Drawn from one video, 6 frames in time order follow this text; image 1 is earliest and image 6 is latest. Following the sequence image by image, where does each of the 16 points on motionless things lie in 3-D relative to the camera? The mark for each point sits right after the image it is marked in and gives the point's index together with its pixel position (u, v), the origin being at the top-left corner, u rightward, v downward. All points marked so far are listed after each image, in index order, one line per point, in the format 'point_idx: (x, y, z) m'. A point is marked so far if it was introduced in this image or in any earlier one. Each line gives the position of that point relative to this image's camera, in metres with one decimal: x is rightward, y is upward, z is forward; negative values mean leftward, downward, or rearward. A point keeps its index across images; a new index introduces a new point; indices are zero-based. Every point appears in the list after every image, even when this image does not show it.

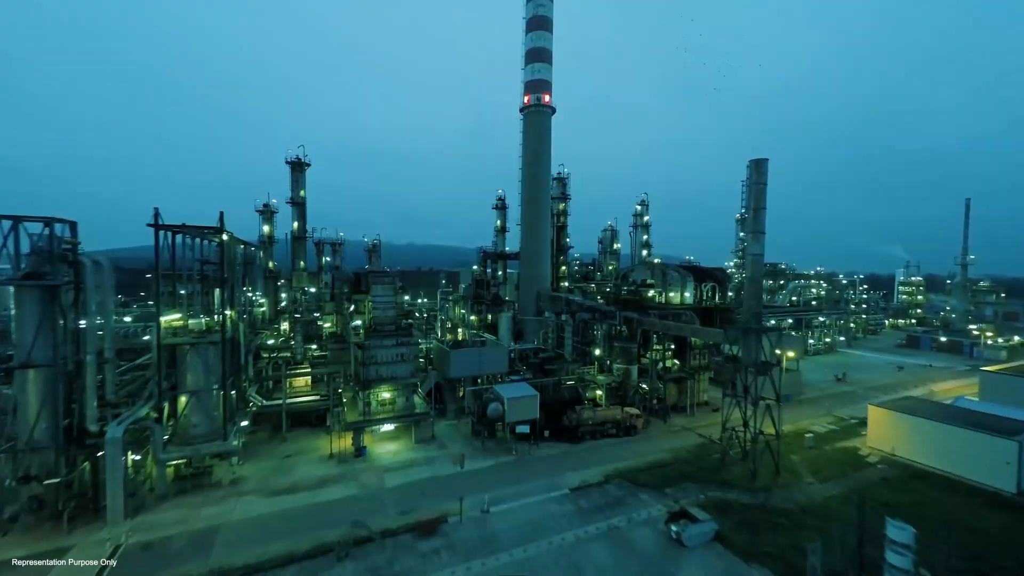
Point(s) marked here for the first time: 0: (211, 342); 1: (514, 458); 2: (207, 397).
0: (-10.3, -1.8, +14.6) m
1: (+0.1, -6.9, +17.2) m
2: (-10.5, -3.7, +14.7) m
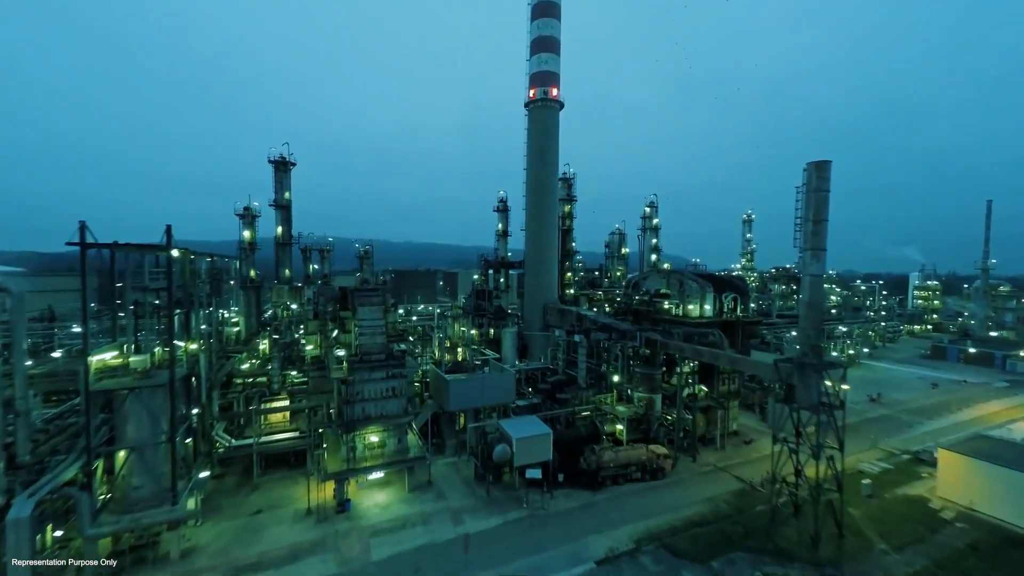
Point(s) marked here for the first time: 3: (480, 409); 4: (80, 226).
0: (-9.9, -2.7, +11.9) m
1: (+0.4, -7.7, +14.5) m
2: (-10.1, -4.6, +12.0) m
3: (-1.4, -5.4, +19.0) m
4: (-11.2, +1.6, +11.1) m
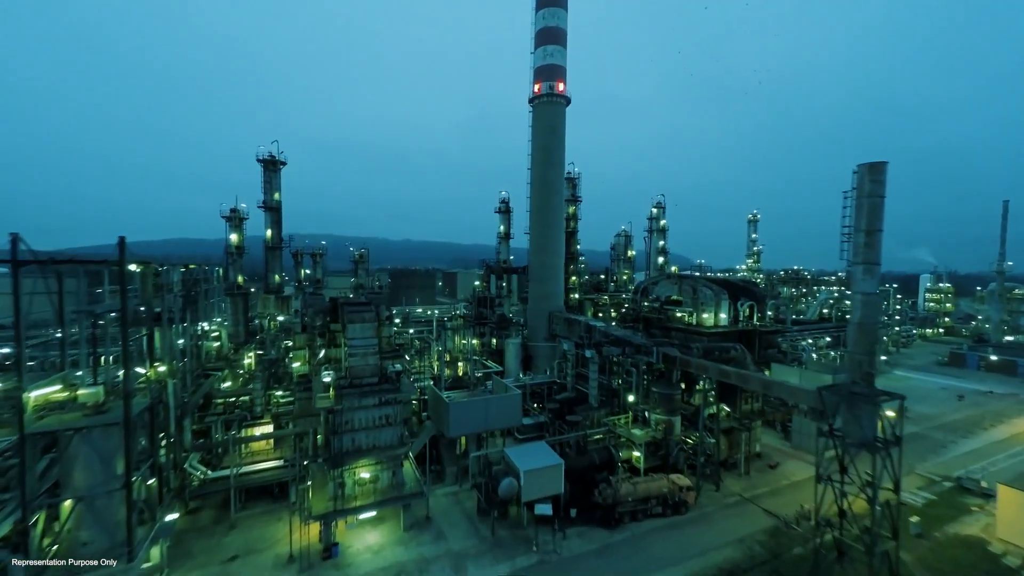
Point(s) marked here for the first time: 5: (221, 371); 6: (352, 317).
0: (-9.7, -3.2, +10.2) m
1: (+0.7, -8.2, +12.9) m
2: (-9.8, -5.1, +10.3) m
3: (-1.2, -5.9, +17.4) m
4: (-11.0, +1.1, +9.4) m
5: (-12.6, -3.6, +18.6) m
6: (-5.5, -1.0, +14.7) m
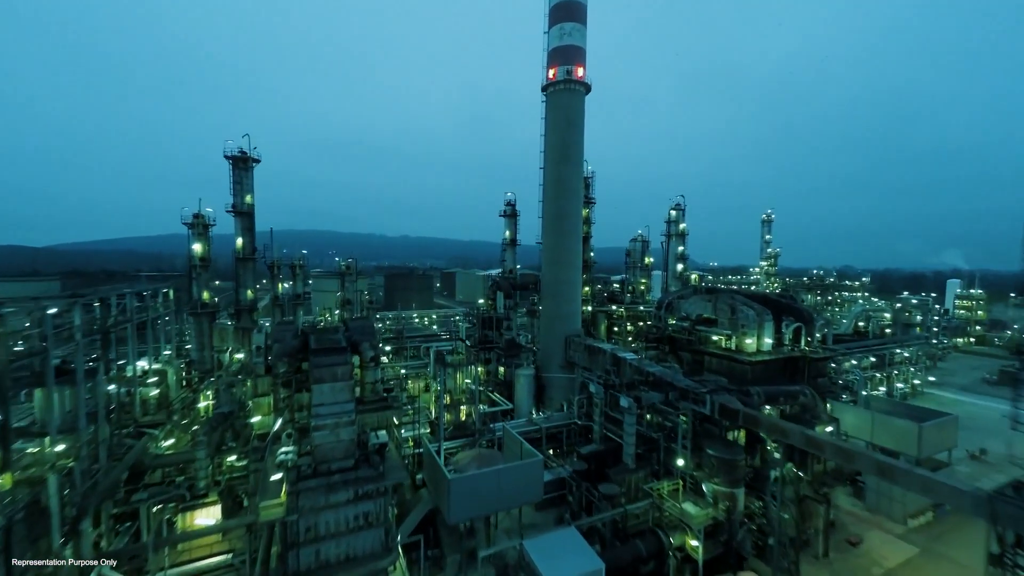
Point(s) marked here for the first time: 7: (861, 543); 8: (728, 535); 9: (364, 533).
0: (-9.0, -4.4, +6.3) m
1: (+1.3, -9.4, +9.1) m
2: (-9.2, -6.3, +6.4) m
3: (-0.6, -7.1, +13.5) m
4: (-10.3, -0.1, +5.4) m
5: (-12.0, -4.7, +14.7) m
6: (-4.8, -2.2, +10.8) m
7: (+12.5, -9.1, +15.2) m
8: (+6.8, -7.8, +13.6) m
9: (-3.5, -5.8, +10.2) m
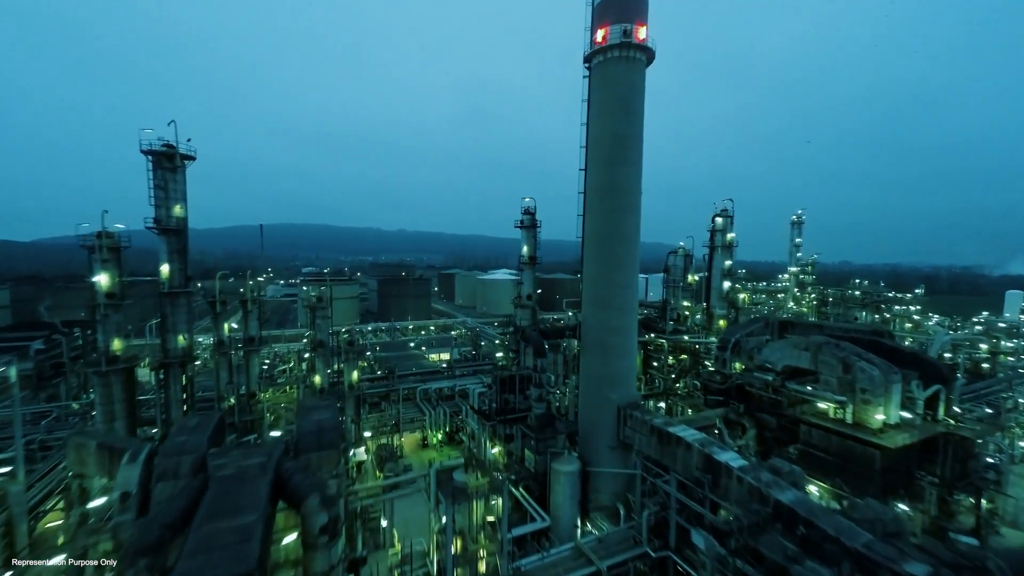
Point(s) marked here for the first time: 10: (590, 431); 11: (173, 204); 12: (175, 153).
0: (-7.7, -6.6, -0.5) m
1: (+2.6, -11.6, +2.4) m
2: (-7.9, -8.5, -0.4) m
3: (+0.7, -9.2, +6.8) m
4: (-9.0, -2.4, -1.4) m
5: (-10.7, -6.8, +7.9) m
6: (-3.5, -4.3, +4.0) m
7: (+13.7, -11.2, +8.7) m
8: (+8.1, -9.9, +6.9) m
9: (-2.2, -8.0, +3.5) m
10: (+3.1, -5.6, +17.0) m
11: (-14.8, +3.7, +18.7) m
12: (-14.3, +5.8, +18.2) m
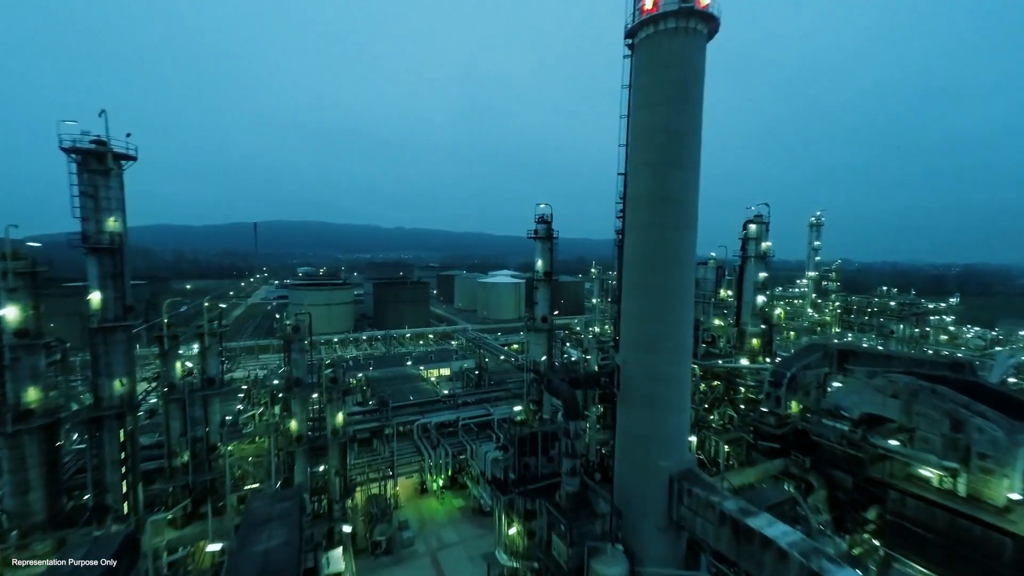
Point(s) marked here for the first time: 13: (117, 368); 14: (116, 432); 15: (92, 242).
0: (-6.9, -7.9, -4.2) m
1: (+3.4, -12.9, -1.2) m
2: (-7.1, -9.8, -4.1) m
3: (+1.5, -10.4, +3.2) m
4: (-8.2, -3.6, -5.2) m
5: (-10.0, -8.0, +4.2) m
6: (-2.7, -5.6, +0.3) m
7: (+14.5, -12.5, +5.1) m
8: (+8.9, -11.2, +3.3) m
9: (-1.4, -9.2, -0.2) m
10: (+3.8, -6.8, +13.3) m
11: (-14.1, +2.5, +14.9) m
12: (-13.6, +4.6, +14.4) m
13: (-13.9, -2.9, +15.2) m
14: (-13.9, -5.0, +15.0) m
15: (-14.2, +1.6, +14.7) m
